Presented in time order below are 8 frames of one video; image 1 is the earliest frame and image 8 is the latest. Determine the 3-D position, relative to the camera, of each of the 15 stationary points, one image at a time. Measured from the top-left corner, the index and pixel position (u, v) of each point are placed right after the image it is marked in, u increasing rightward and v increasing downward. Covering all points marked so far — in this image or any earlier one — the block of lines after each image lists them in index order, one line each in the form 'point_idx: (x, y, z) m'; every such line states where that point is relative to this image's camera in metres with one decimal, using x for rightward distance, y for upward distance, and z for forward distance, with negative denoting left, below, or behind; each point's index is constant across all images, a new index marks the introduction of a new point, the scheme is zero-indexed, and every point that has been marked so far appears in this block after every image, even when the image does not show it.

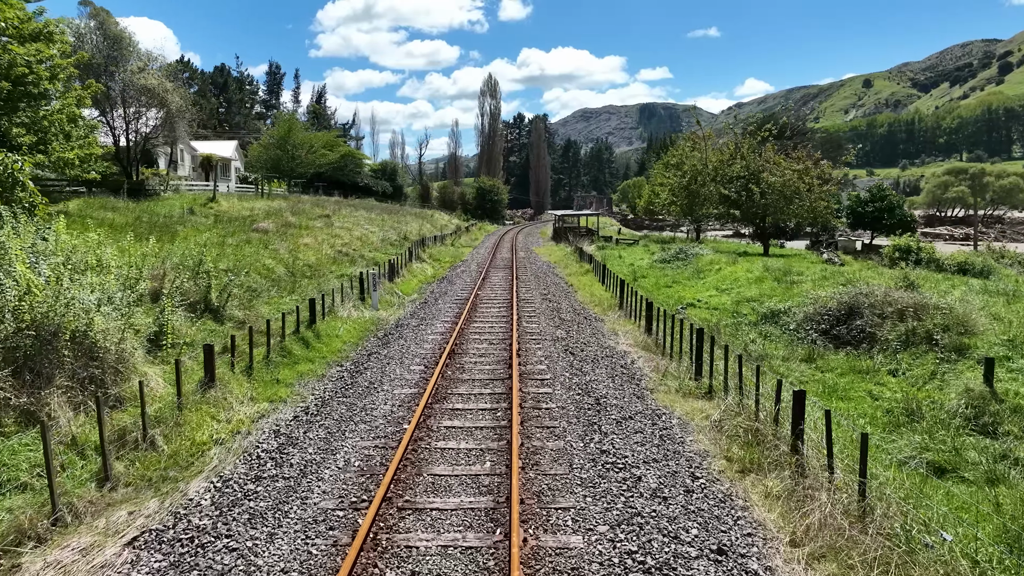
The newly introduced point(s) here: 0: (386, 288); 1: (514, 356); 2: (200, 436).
0: (-2.2, 0.0, +17.9) m
1: (0.0, -0.7, +10.5) m
2: (-2.1, -1.0, +6.9) m
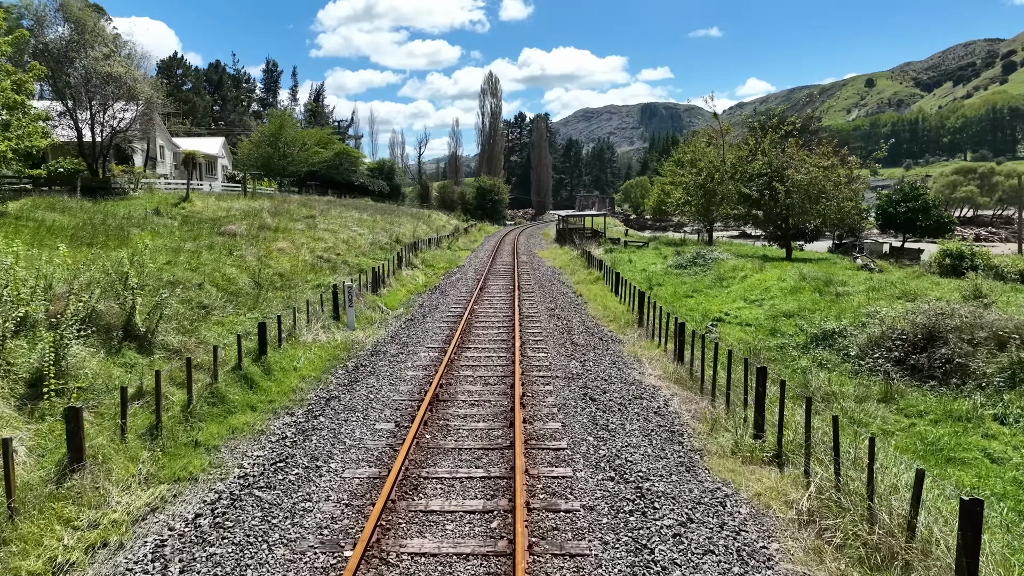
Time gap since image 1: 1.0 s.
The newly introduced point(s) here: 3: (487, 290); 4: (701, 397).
0: (-2.2, -0.2, +15.4) m
1: (0.0, -0.9, +8.0) m
2: (-2.1, -1.2, +4.5) m
3: (-0.4, 0.0, +18.9) m
4: (+1.8, -1.0, +9.6) m
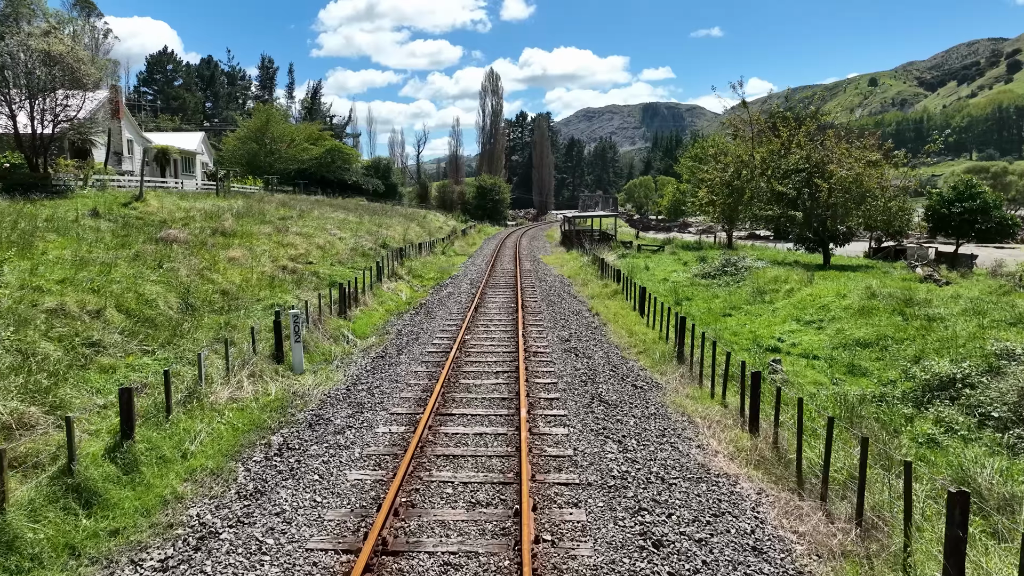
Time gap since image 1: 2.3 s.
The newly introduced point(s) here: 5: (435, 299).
0: (-2.1, -0.5, +12.0) m
1: (+0.1, -1.2, +4.6) m
2: (-2.1, -1.5, +1.0) m
3: (-0.4, -0.3, +15.5) m
4: (+1.8, -1.3, +6.2) m
5: (-1.3, -0.2, +16.7) m
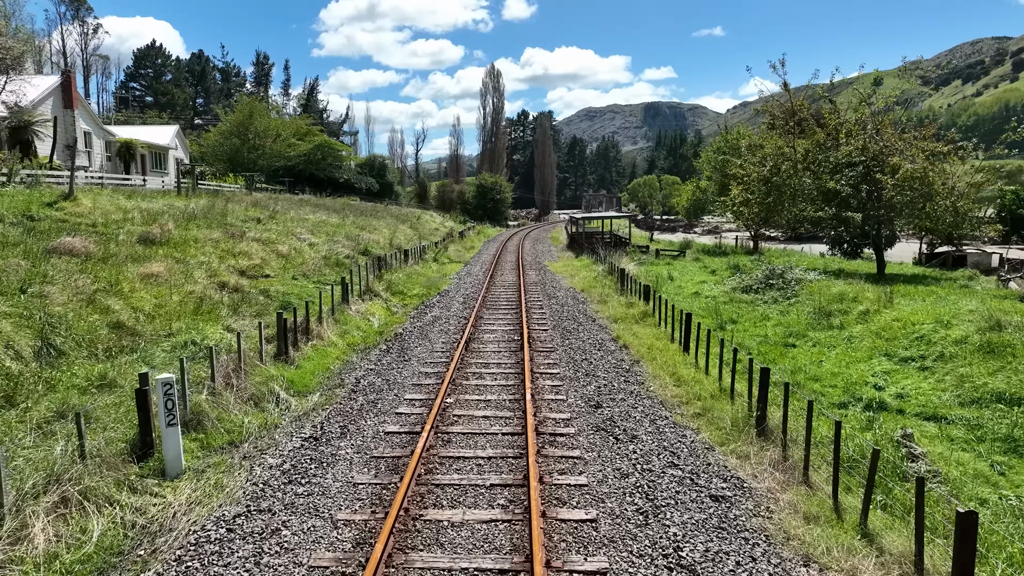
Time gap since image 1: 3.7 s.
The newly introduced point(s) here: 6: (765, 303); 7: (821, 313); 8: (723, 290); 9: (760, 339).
0: (-2.1, -0.8, +8.2) m
1: (+0.1, -1.5, +0.8) m
2: (-2.1, -1.8, -2.7) m
3: (-0.4, -0.6, +11.7) m
4: (+1.8, -1.6, +2.4) m
5: (-1.2, -0.5, +13.0) m
6: (+4.3, -0.3, +17.3) m
7: (+4.6, -0.4, +15.2) m
8: (+4.0, 0.0, +19.6) m
9: (+3.3, -0.7, +13.8) m
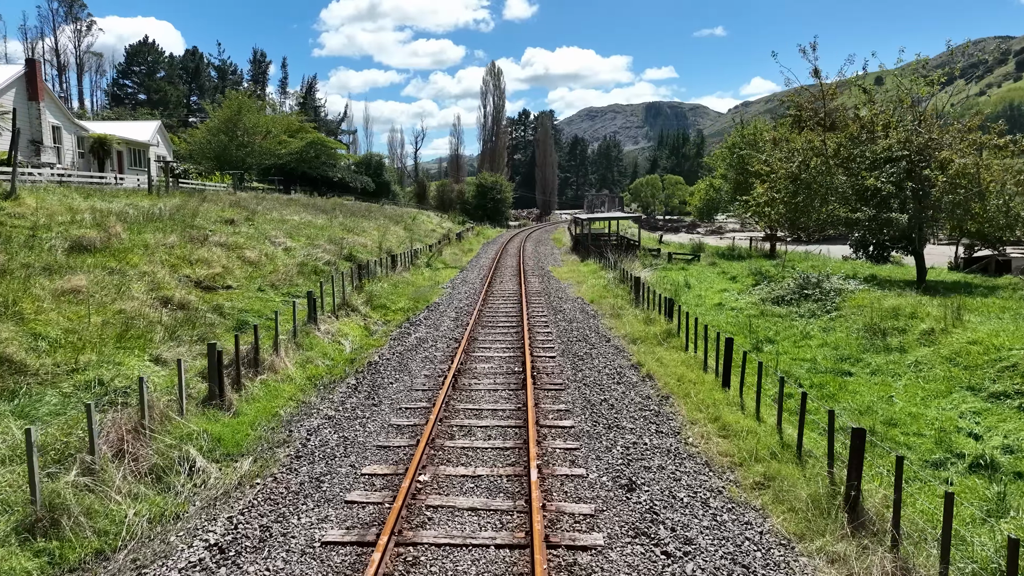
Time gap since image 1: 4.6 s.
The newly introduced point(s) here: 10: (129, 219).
0: (-2.1, -1.0, +6.0) m
1: (+0.1, -1.7, -1.4) m
2: (-2.1, -2.0, -4.9) m
3: (-0.4, -0.8, +9.5) m
4: (+1.8, -1.8, +0.2) m
5: (-1.2, -0.7, +10.7) m
6: (+4.3, -0.4, +15.1) m
7: (+4.6, -0.6, +13.0) m
8: (+4.0, -0.2, +17.4) m
9: (+3.3, -0.9, +11.6) m
10: (-6.3, +1.1, +16.8) m
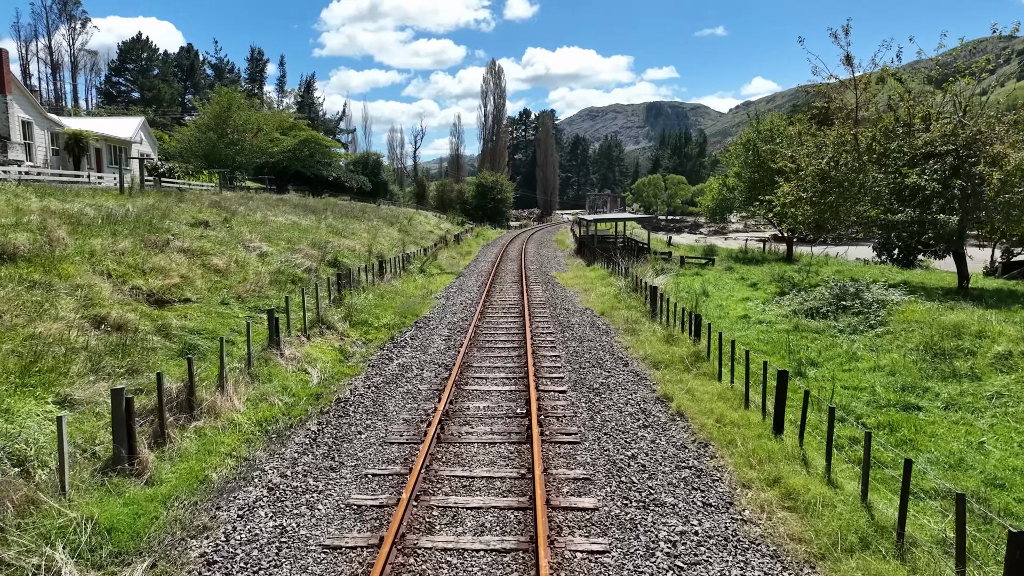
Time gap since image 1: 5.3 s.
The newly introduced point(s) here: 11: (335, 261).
0: (-2.1, -1.2, +4.1) m
1: (+0.1, -1.8, -3.3) m
2: (-2.1, -2.1, -6.8) m
3: (-0.4, -0.9, +7.6) m
4: (+1.8, -2.0, -1.7) m
5: (-1.2, -0.8, +8.9) m
6: (+4.3, -0.6, +13.2) m
7: (+4.6, -0.7, +11.1) m
8: (+4.1, -0.4, +15.5) m
9: (+3.3, -1.0, +9.7) m
10: (-6.2, +1.0, +14.9) m
11: (-3.1, +0.5, +18.3) m
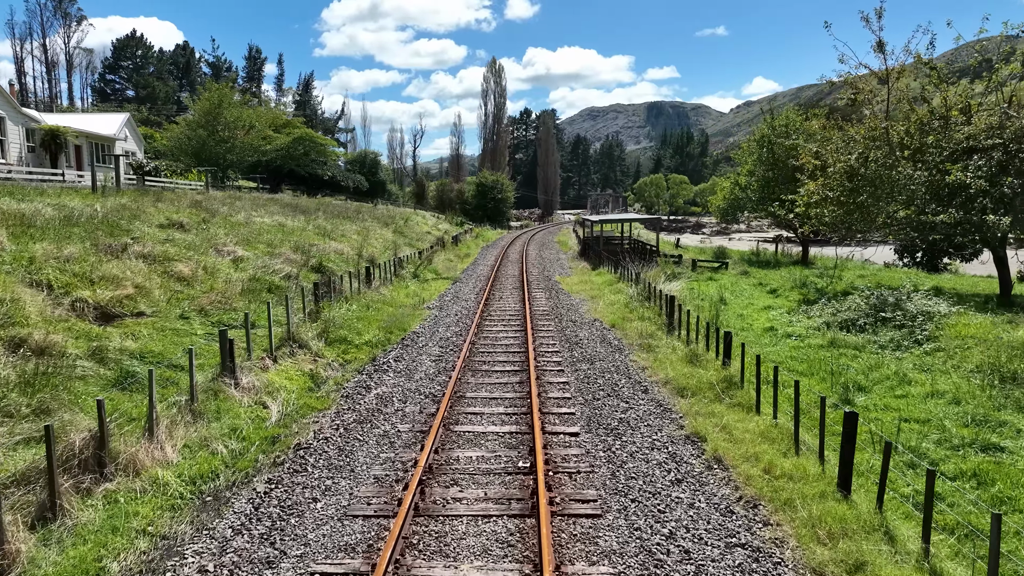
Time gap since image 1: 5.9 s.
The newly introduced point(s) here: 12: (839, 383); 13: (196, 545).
0: (-2.1, -1.3, +2.5) m
1: (+0.1, -1.9, -4.8) m
2: (-2.1, -2.3, -8.4) m
3: (-0.4, -1.1, +6.0) m
4: (+1.8, -2.1, -3.2) m
5: (-1.2, -1.0, +7.3) m
6: (+4.3, -0.7, +11.6) m
7: (+4.6, -0.8, +9.5) m
8: (+4.1, -0.5, +13.9) m
9: (+3.3, -1.2, +8.1) m
10: (-6.2, +0.8, +13.3) m
11: (-3.1, +0.4, +16.7) m
12: (+3.3, -0.9, +10.2) m
13: (-1.5, -1.2, +4.9) m
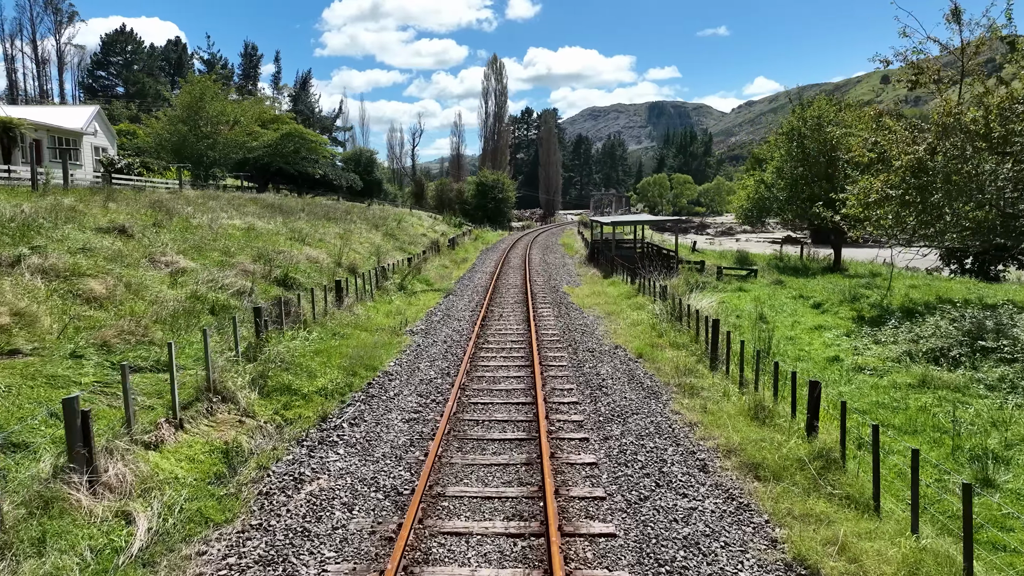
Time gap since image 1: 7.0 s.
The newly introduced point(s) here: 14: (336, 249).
0: (-2.1, -1.5, -0.2) m
1: (+0.1, -2.2, -7.6) m
2: (-2.1, -2.5, -11.2) m
3: (-0.4, -1.3, +3.3) m
4: (+1.8, -2.3, -6.0) m
5: (-1.2, -1.2, +4.5) m
6: (+4.3, -1.0, +8.9) m
7: (+4.6, -1.1, +6.8) m
8: (+4.1, -0.7, +11.1) m
9: (+3.4, -1.4, +5.3) m
10: (-6.2, +0.6, +10.5) m
11: (-3.1, +0.2, +14.0) m
12: (+3.3, -1.1, +7.5) m
13: (-1.5, -1.4, +2.2) m
14: (-3.3, +0.8, +19.4) m
